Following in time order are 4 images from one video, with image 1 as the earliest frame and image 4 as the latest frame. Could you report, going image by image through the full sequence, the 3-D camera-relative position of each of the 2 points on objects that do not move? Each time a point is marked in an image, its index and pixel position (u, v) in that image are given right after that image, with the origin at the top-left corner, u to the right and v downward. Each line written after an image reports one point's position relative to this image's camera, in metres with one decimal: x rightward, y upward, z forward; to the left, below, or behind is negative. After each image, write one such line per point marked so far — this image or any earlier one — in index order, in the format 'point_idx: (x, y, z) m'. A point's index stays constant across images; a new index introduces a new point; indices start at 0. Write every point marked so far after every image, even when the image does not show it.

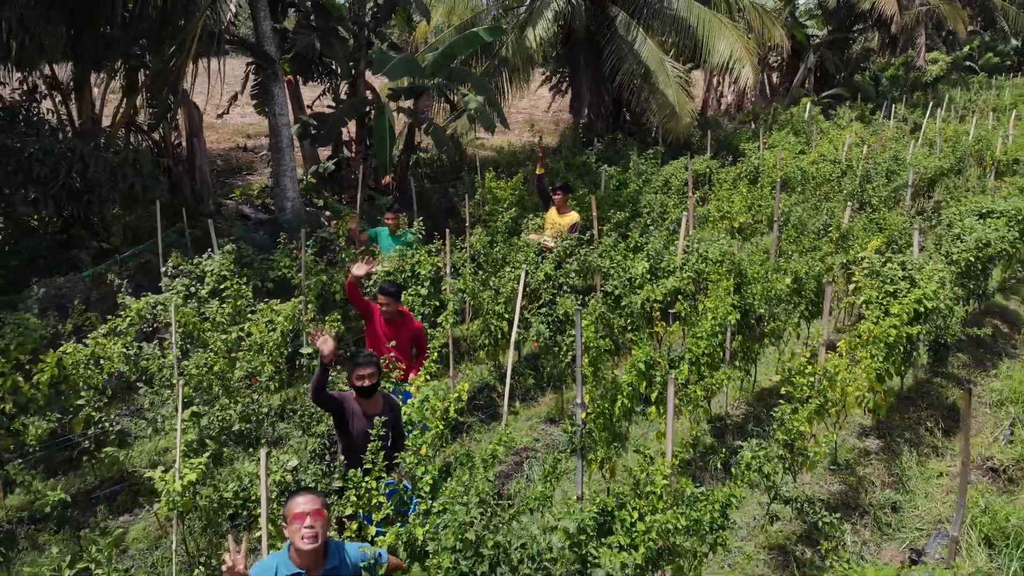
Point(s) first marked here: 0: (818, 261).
0: (+1.6, +0.2, +5.2) m
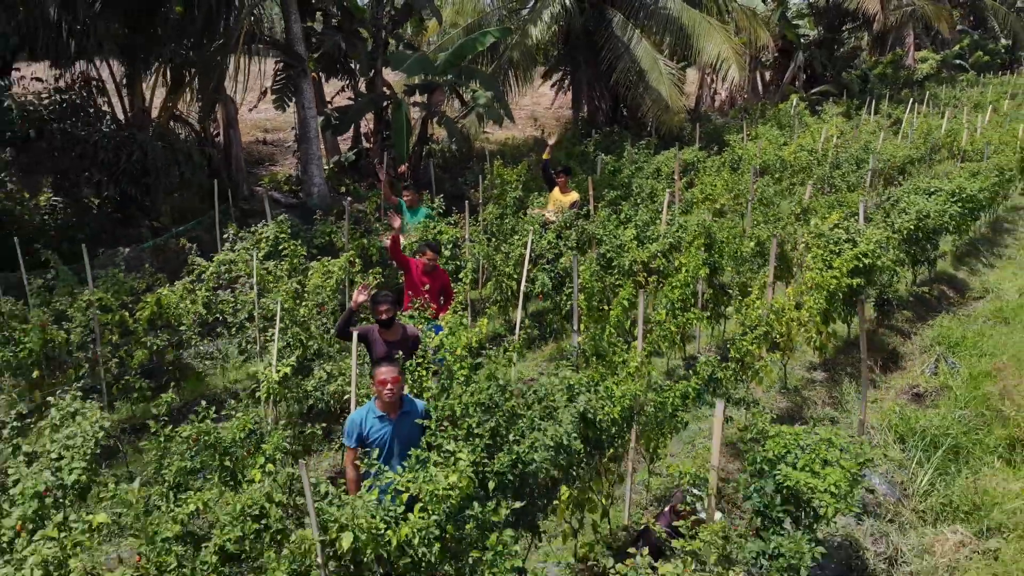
0: (+1.7, +0.4, +6.1) m
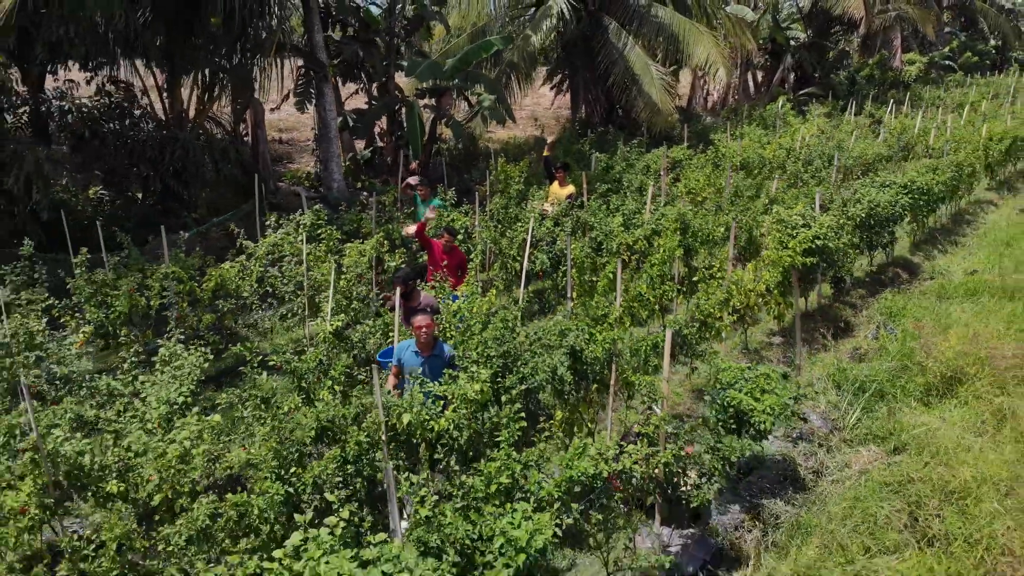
0: (+1.7, +0.5, +7.0) m
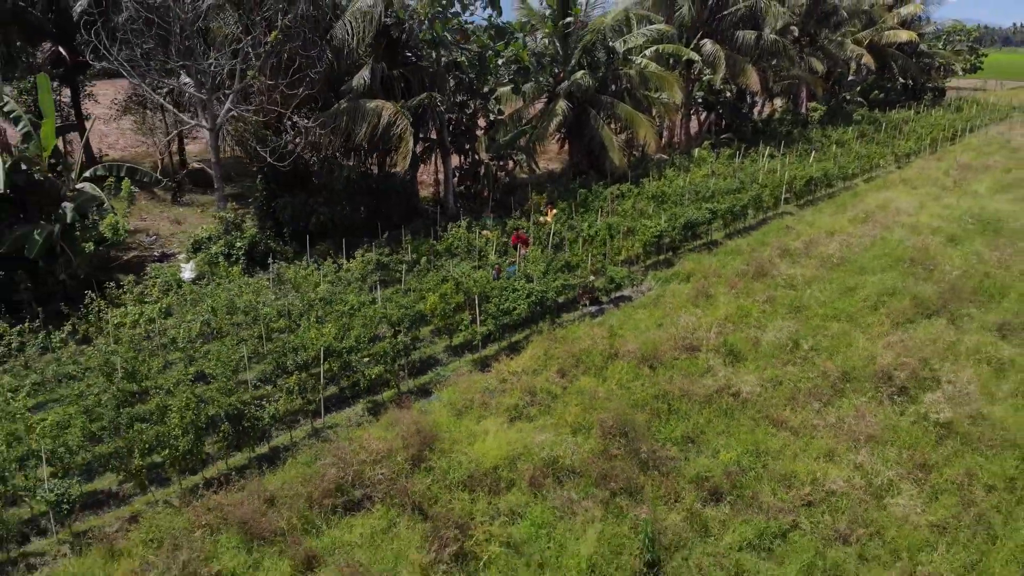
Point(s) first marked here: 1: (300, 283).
0: (+2.3, +1.2, +18.0) m
1: (-3.1, 0.0, +14.5) m
